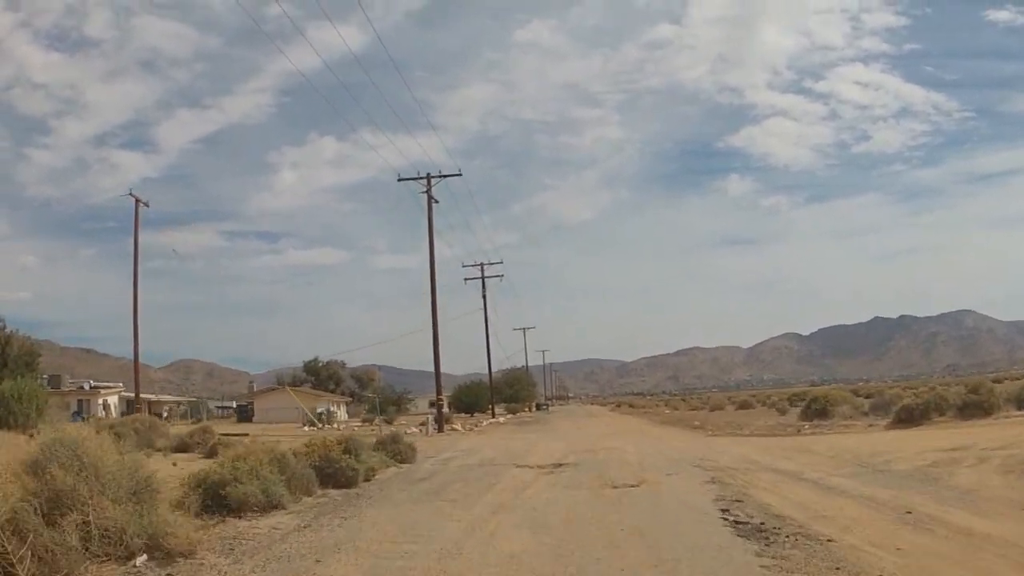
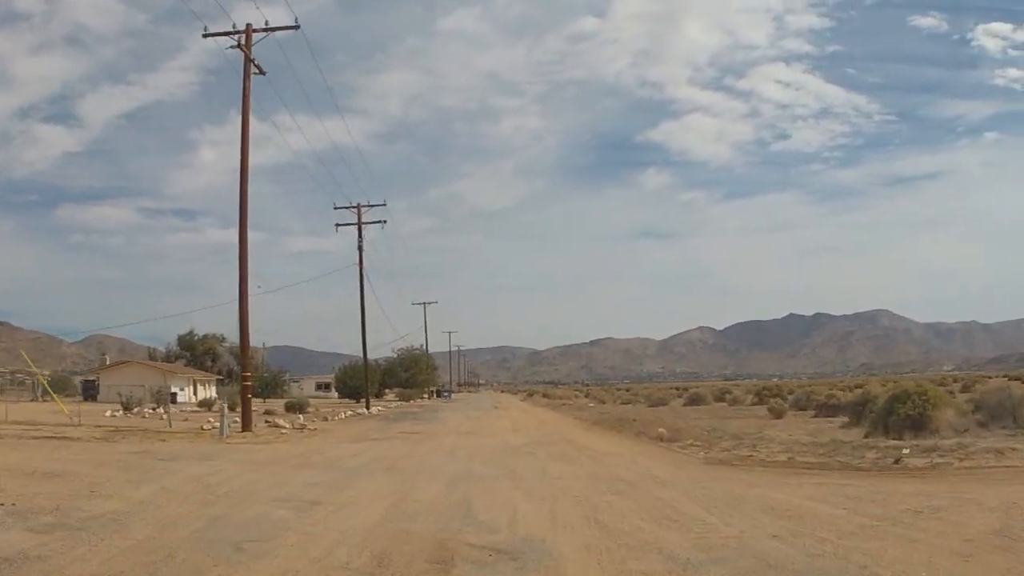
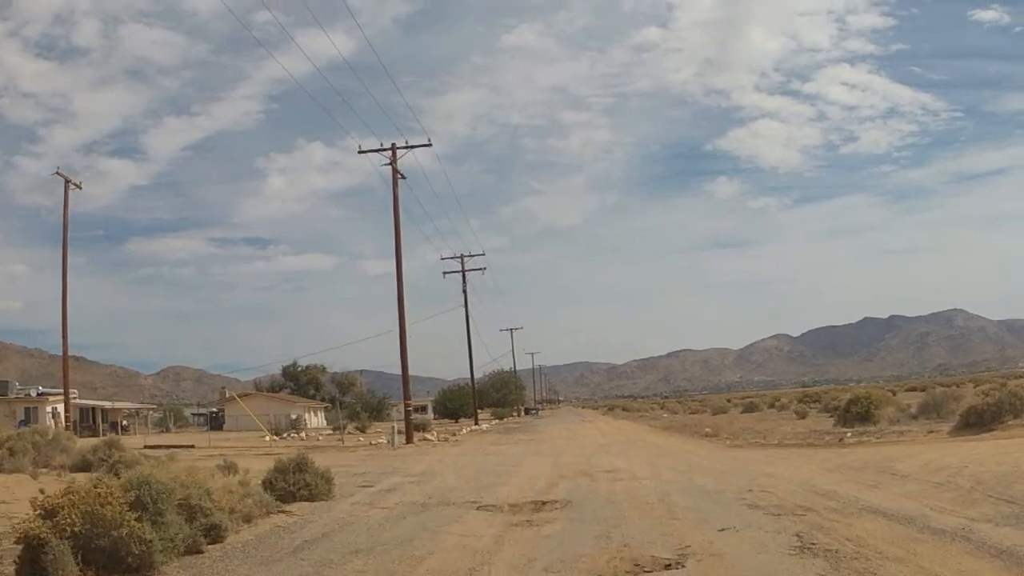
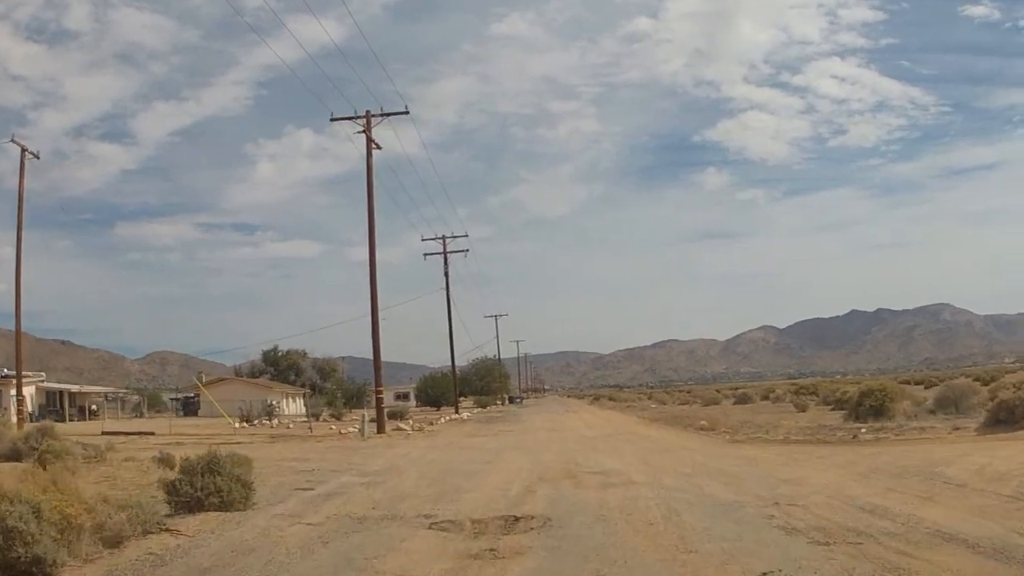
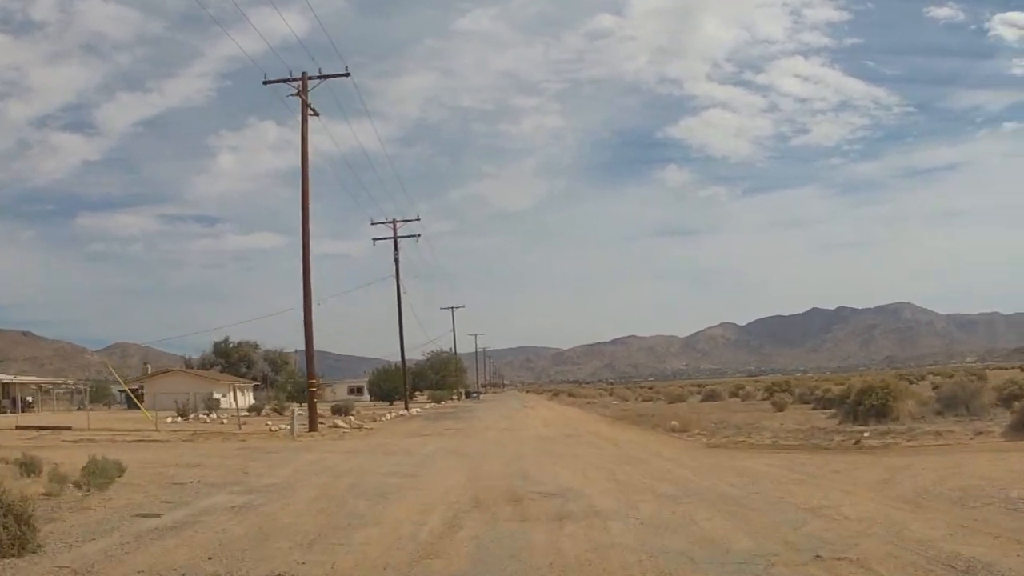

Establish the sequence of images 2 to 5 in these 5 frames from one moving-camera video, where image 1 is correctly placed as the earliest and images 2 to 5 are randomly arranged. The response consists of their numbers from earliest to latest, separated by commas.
3, 4, 5, 2
